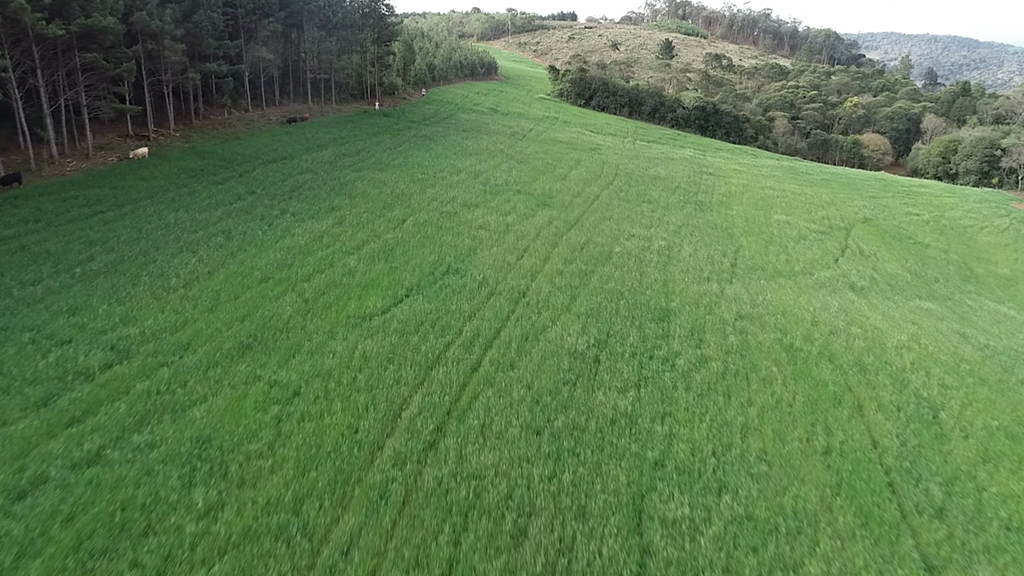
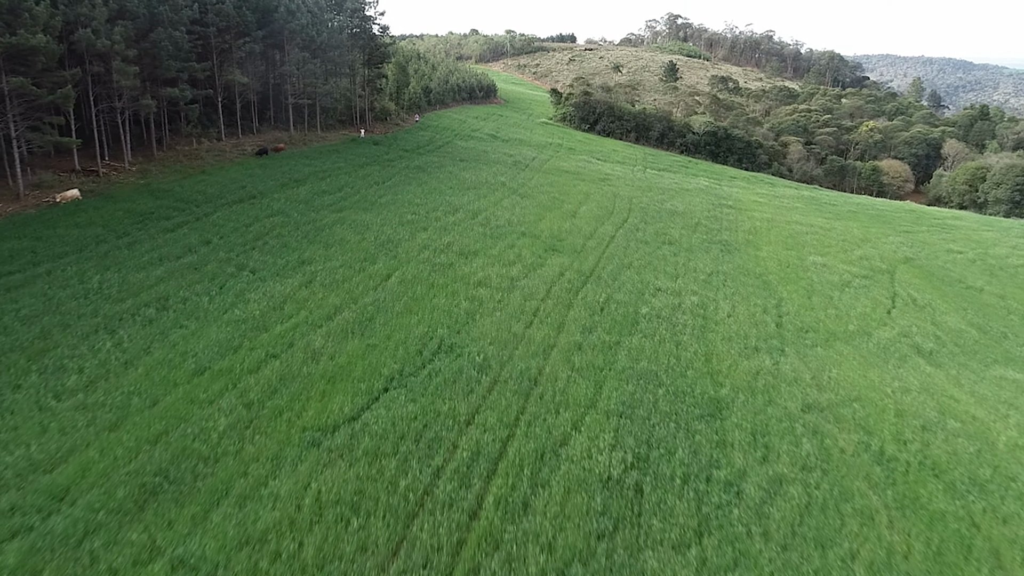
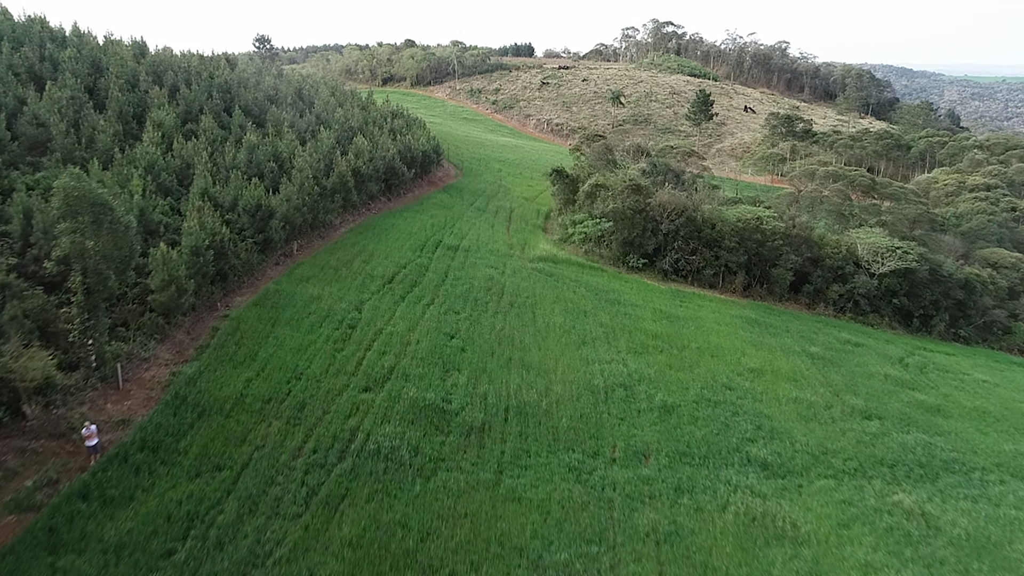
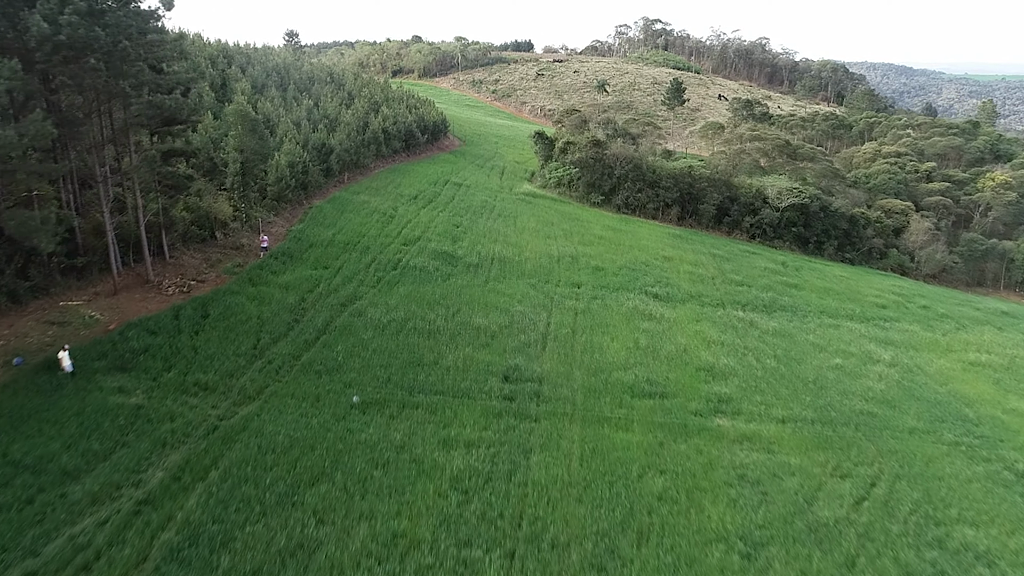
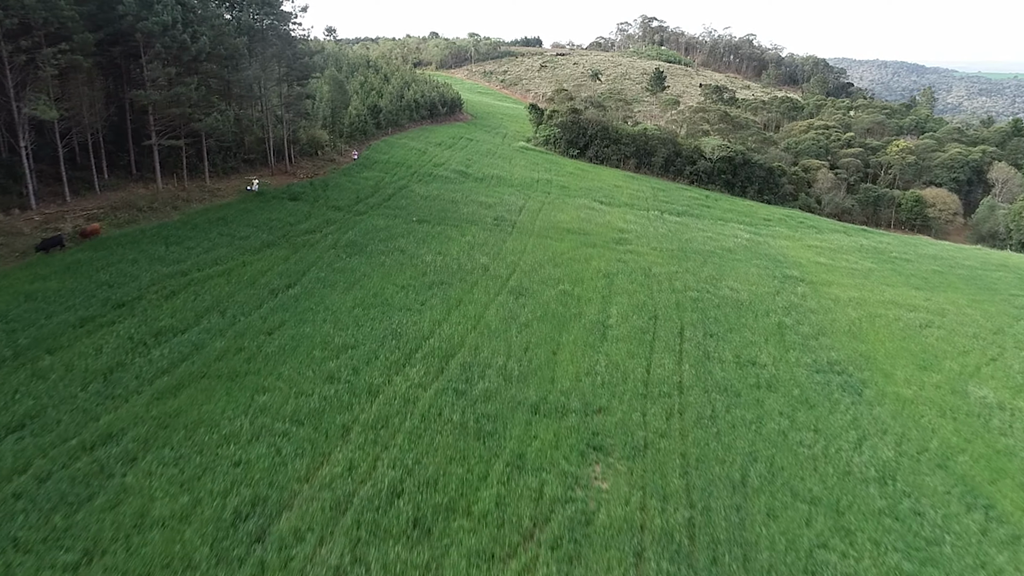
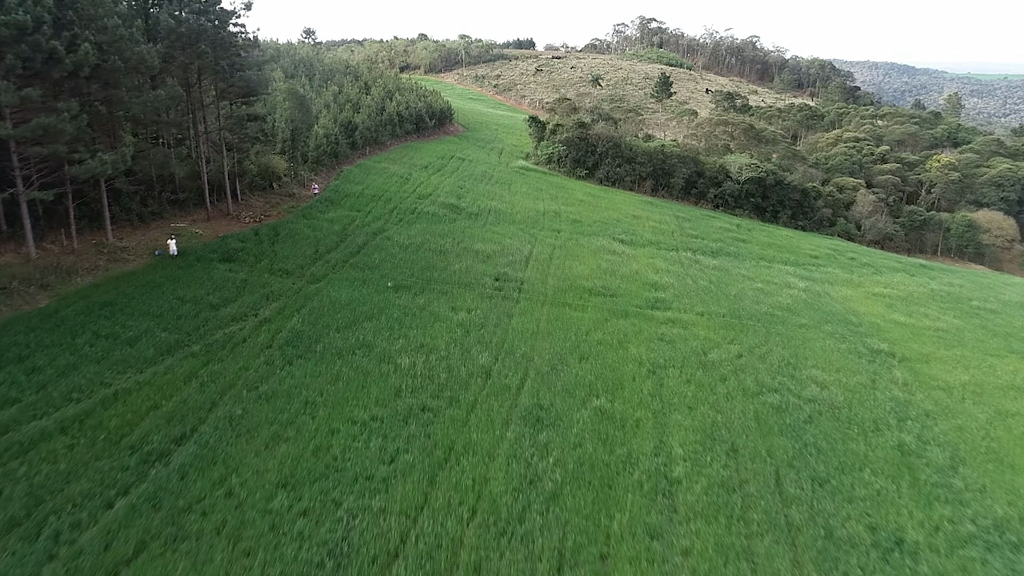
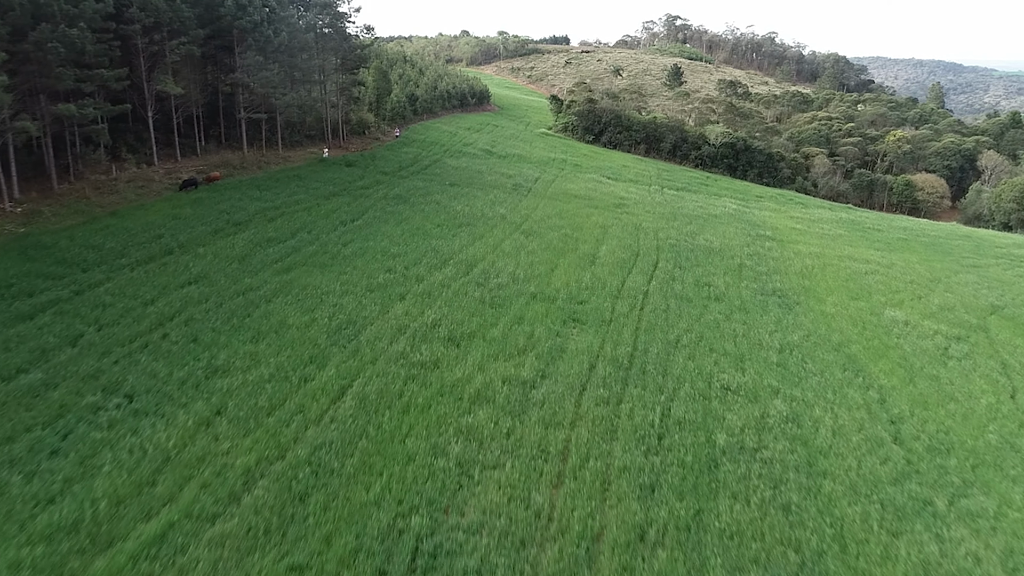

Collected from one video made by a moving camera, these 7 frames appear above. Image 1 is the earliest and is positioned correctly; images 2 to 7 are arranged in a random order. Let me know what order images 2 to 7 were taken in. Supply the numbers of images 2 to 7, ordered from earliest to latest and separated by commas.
2, 7, 5, 6, 4, 3
